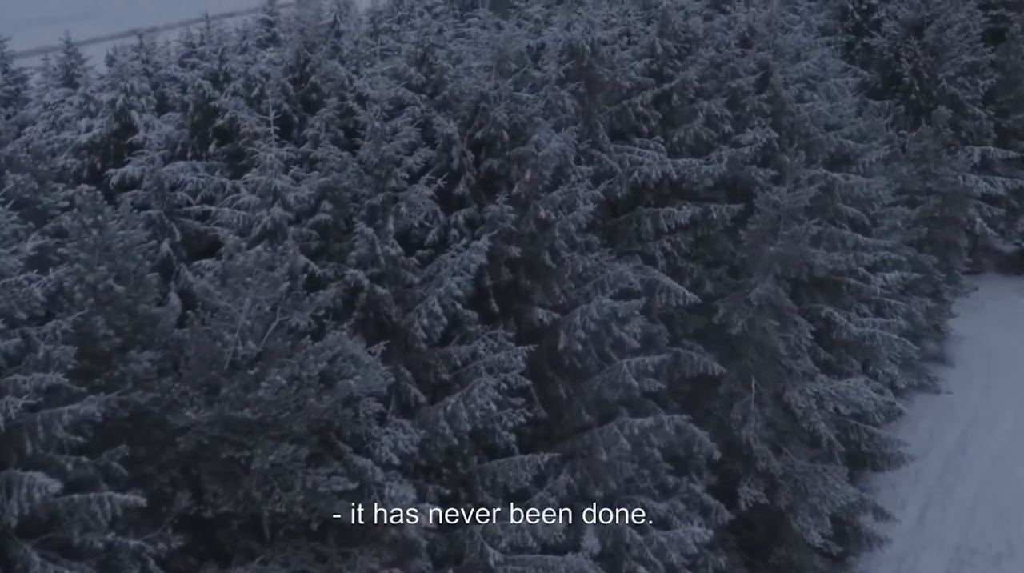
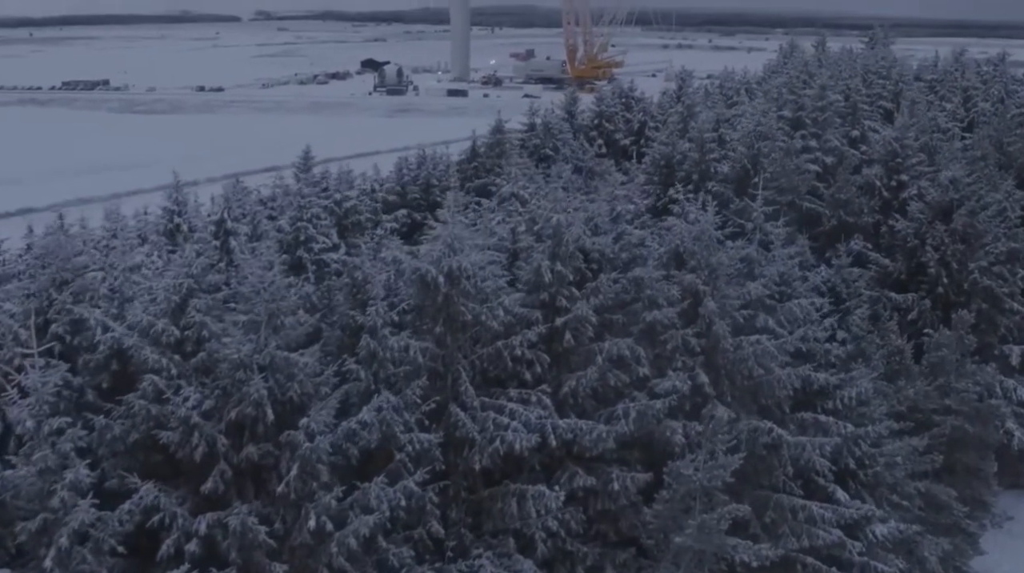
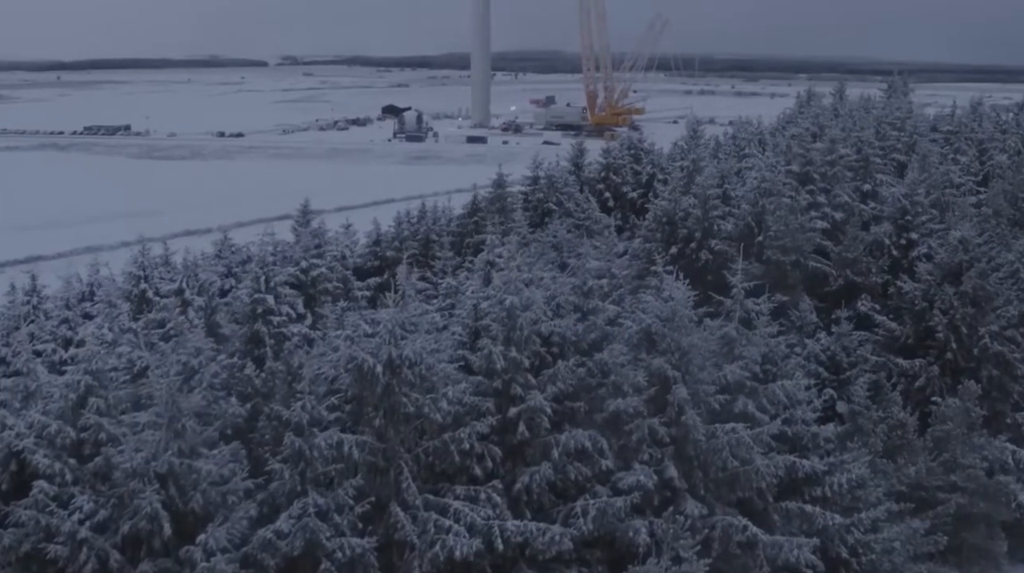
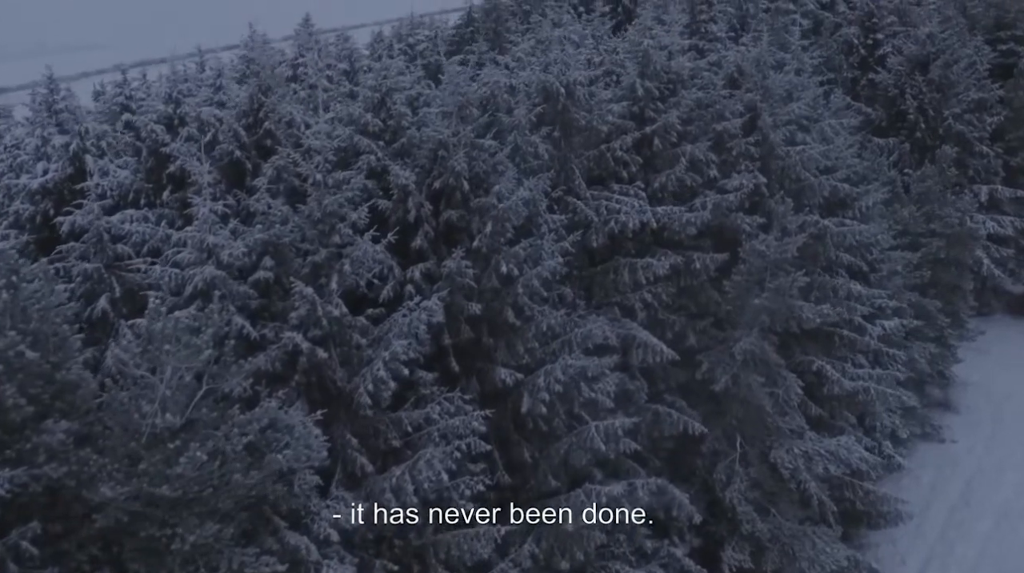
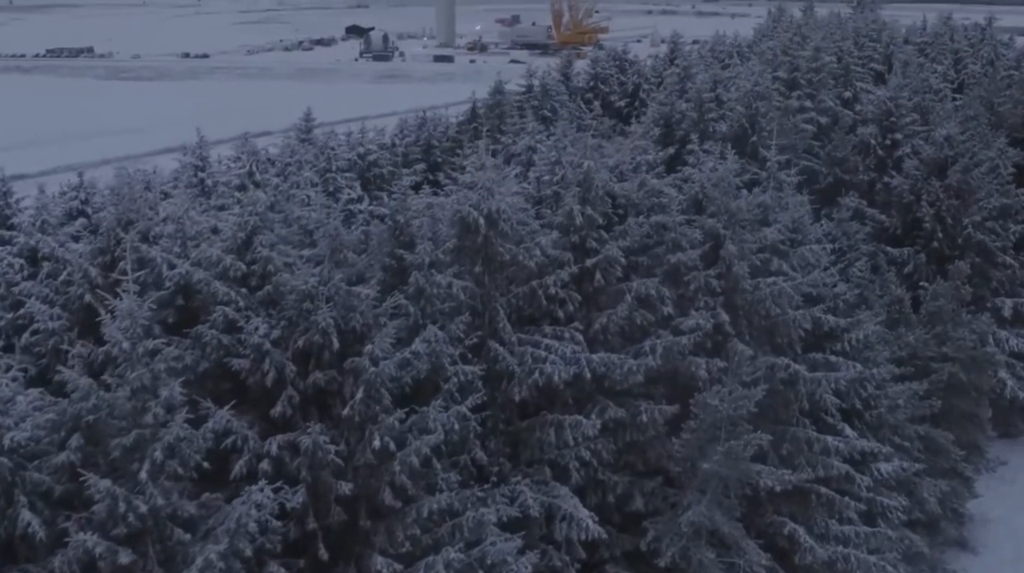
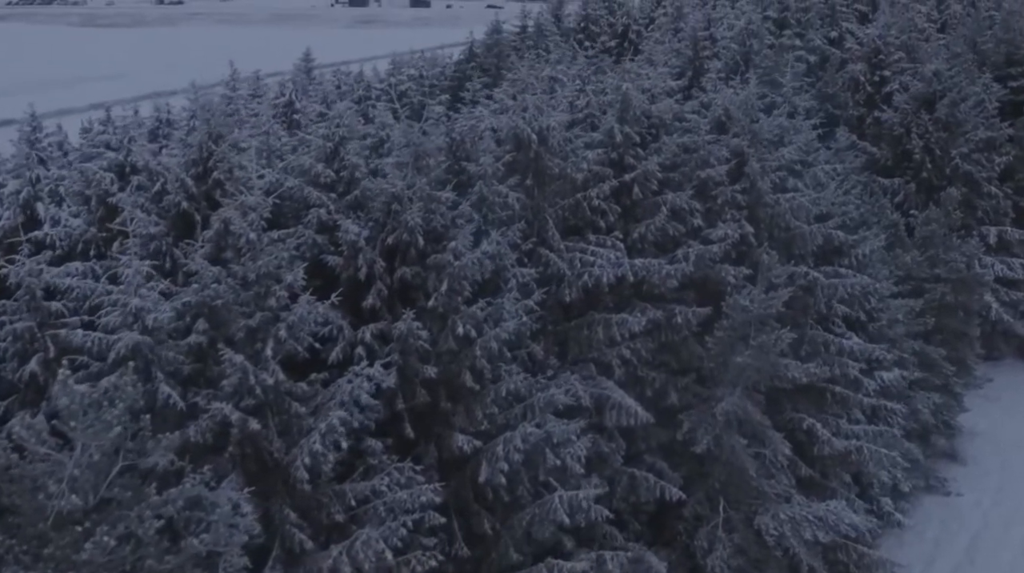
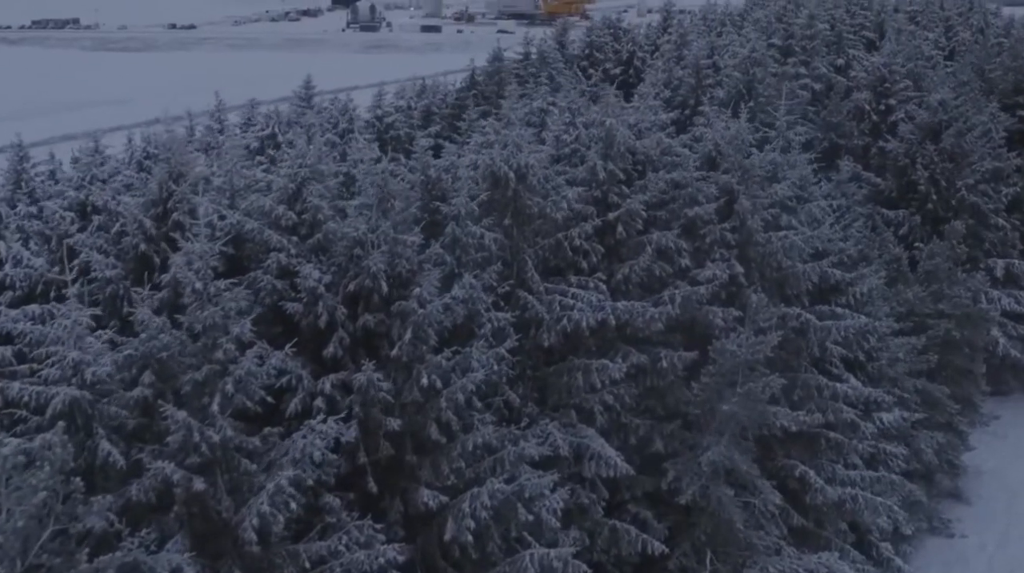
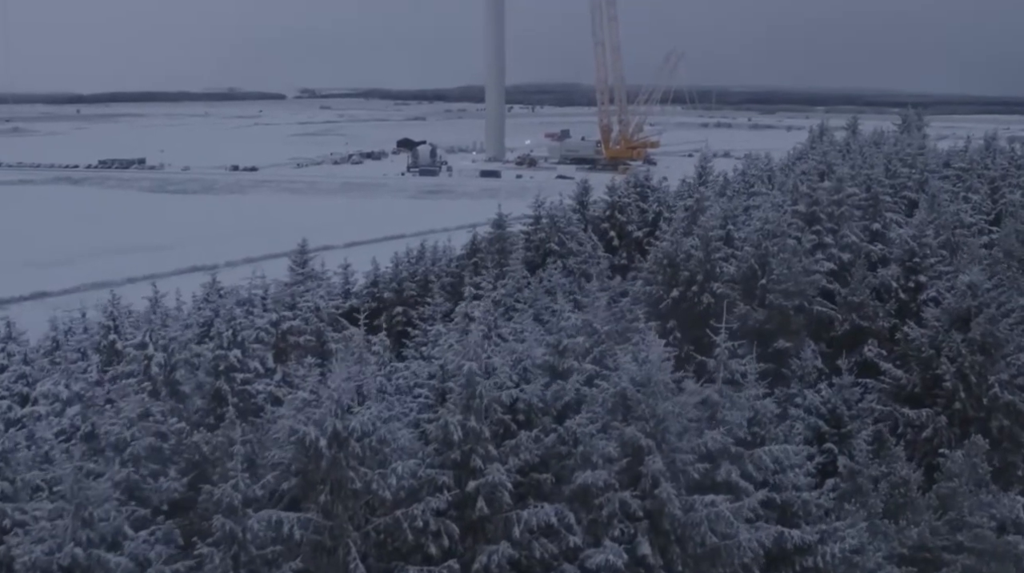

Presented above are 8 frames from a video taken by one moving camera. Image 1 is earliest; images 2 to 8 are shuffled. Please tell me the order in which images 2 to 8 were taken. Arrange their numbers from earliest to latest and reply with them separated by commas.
4, 6, 7, 5, 2, 3, 8
